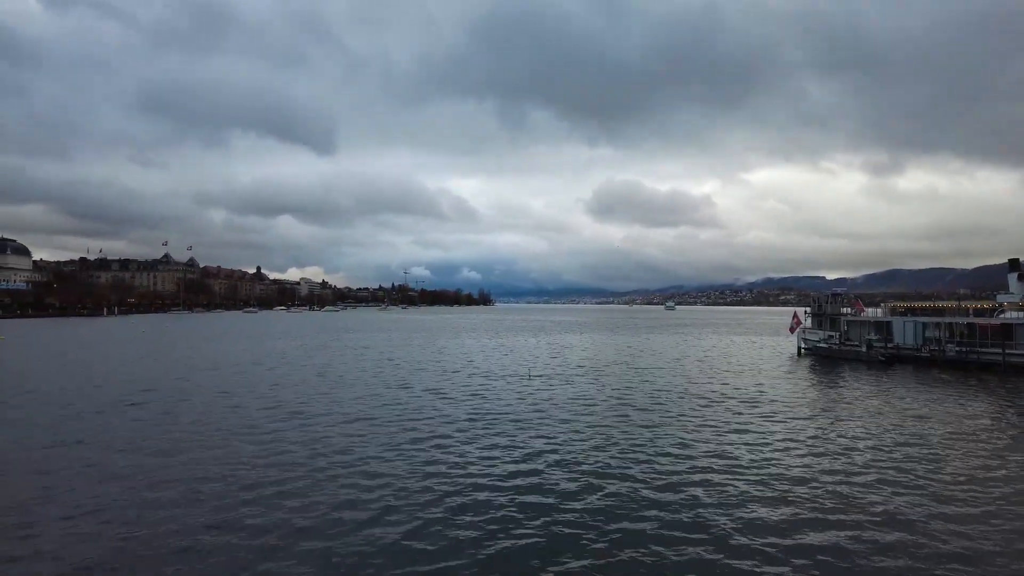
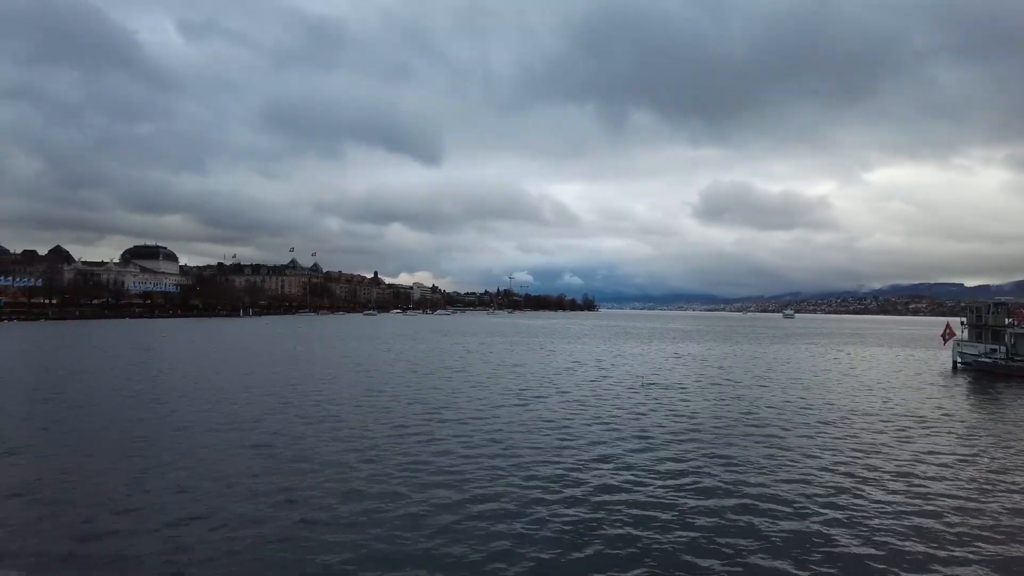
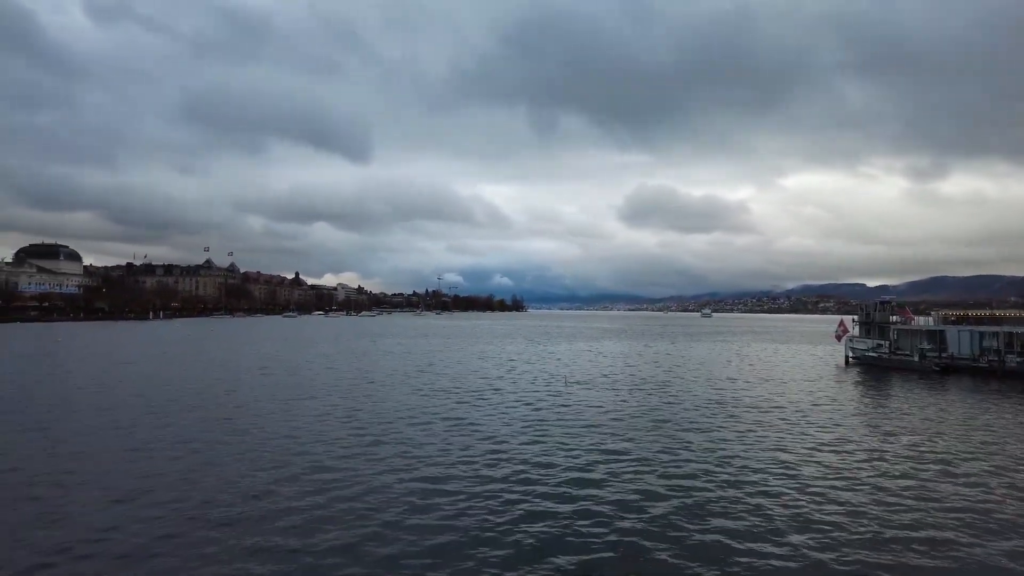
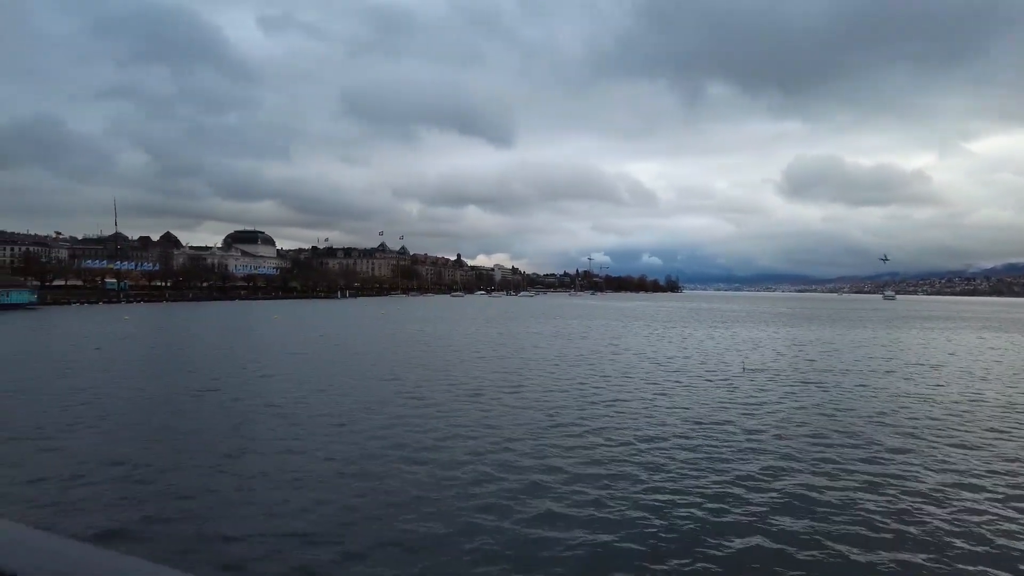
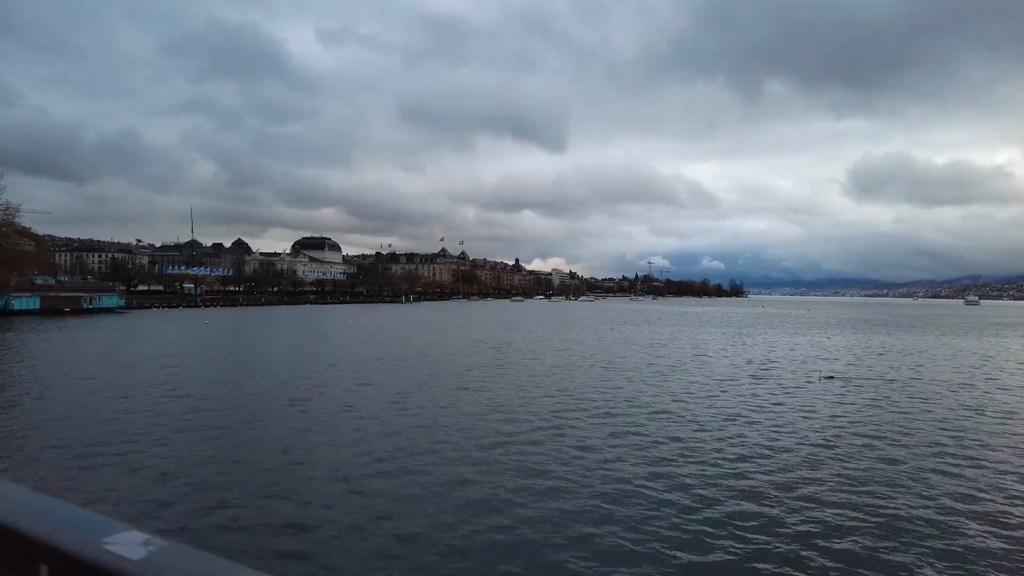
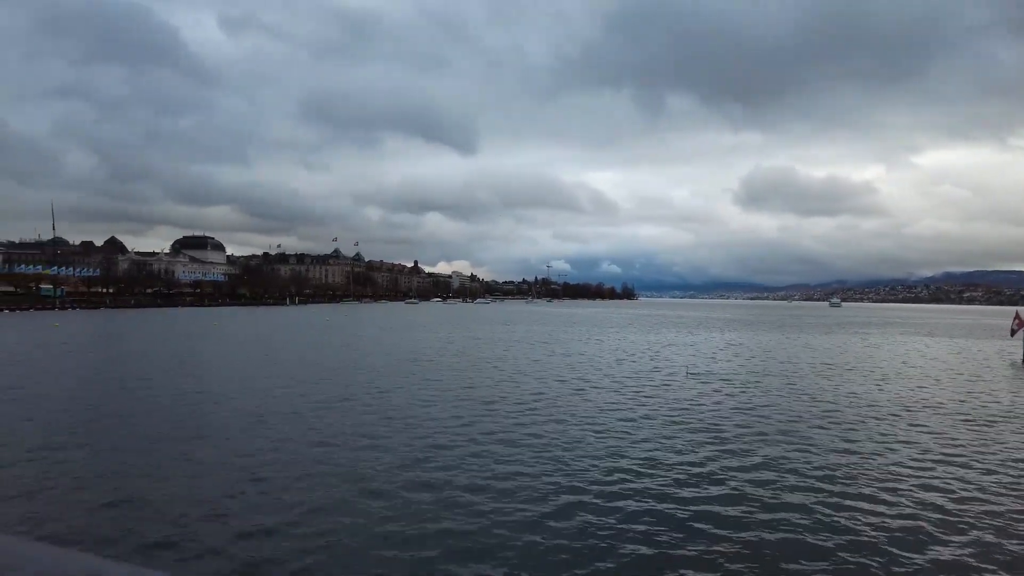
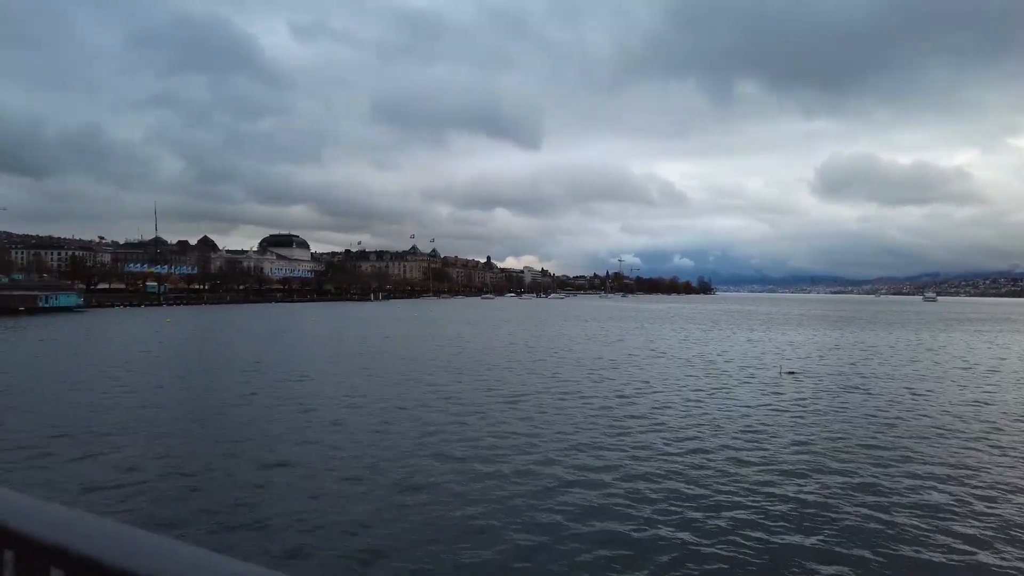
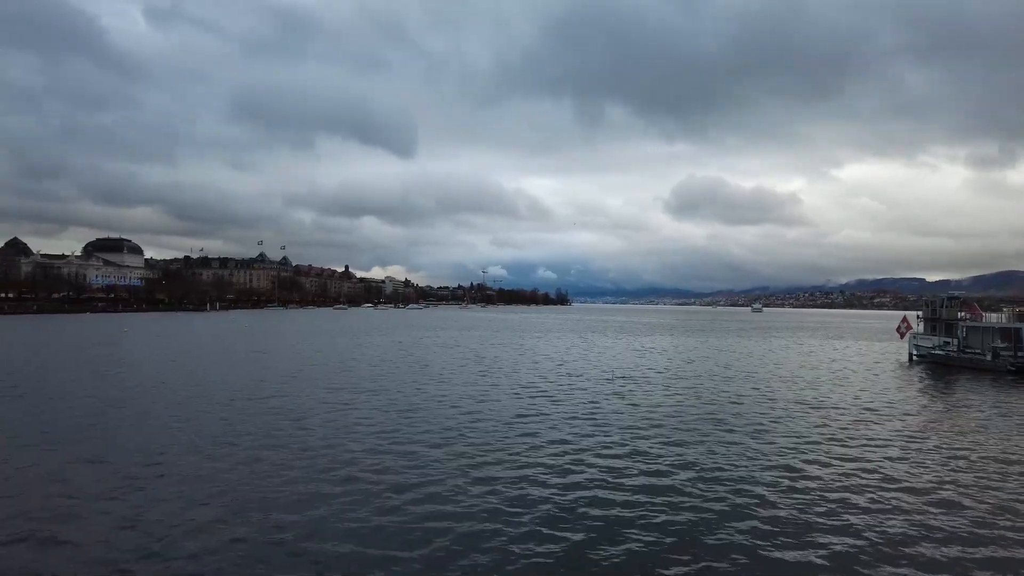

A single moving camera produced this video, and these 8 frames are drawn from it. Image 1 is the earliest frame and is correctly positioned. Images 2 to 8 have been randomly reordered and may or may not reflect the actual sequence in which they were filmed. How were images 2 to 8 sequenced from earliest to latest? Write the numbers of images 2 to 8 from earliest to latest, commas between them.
3, 8, 2, 6, 4, 7, 5
